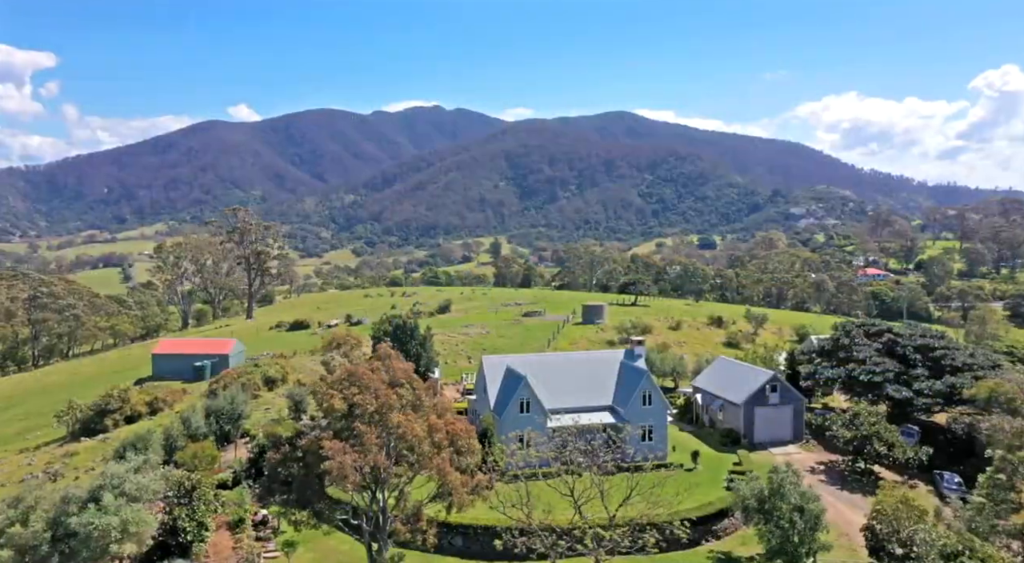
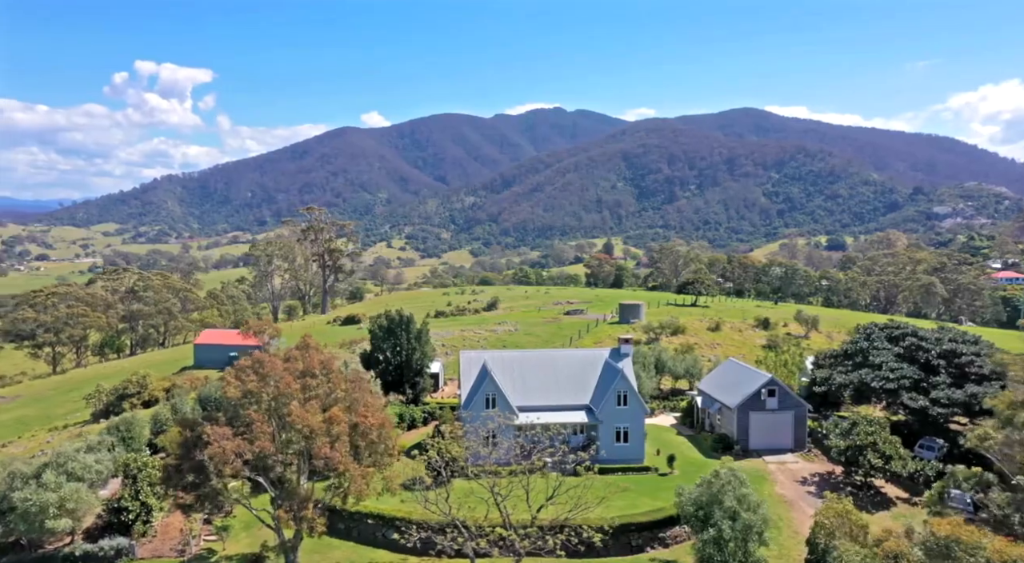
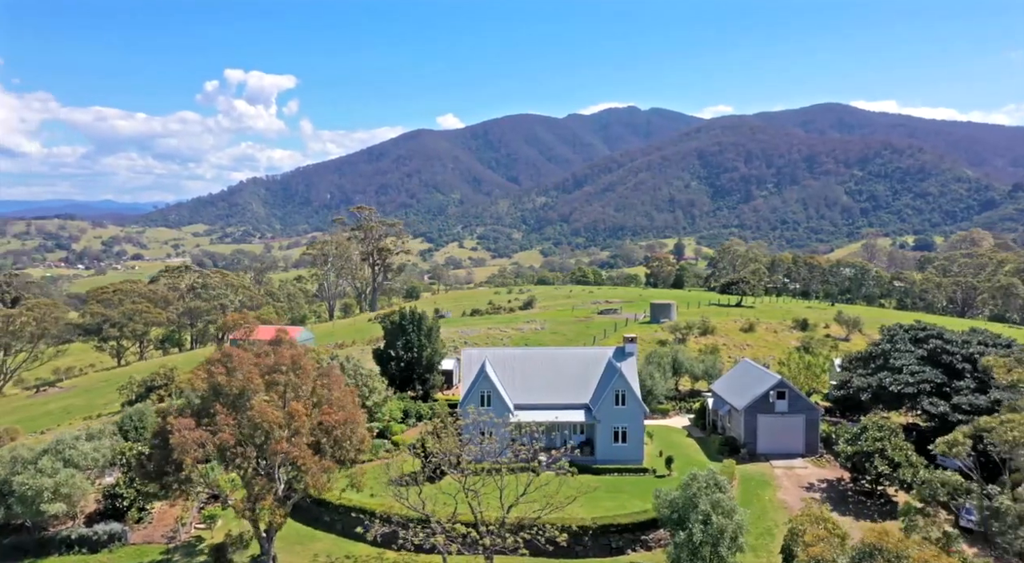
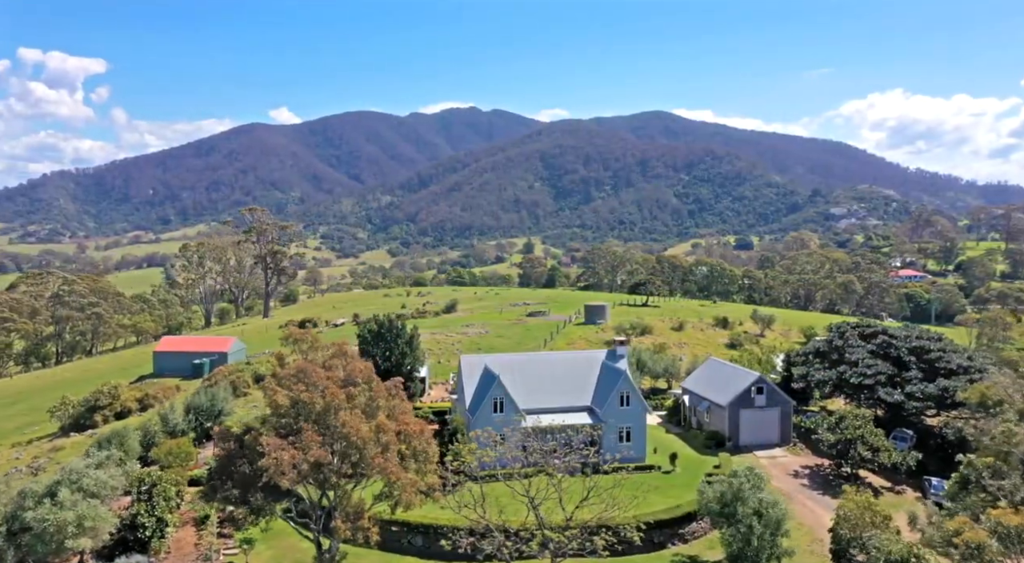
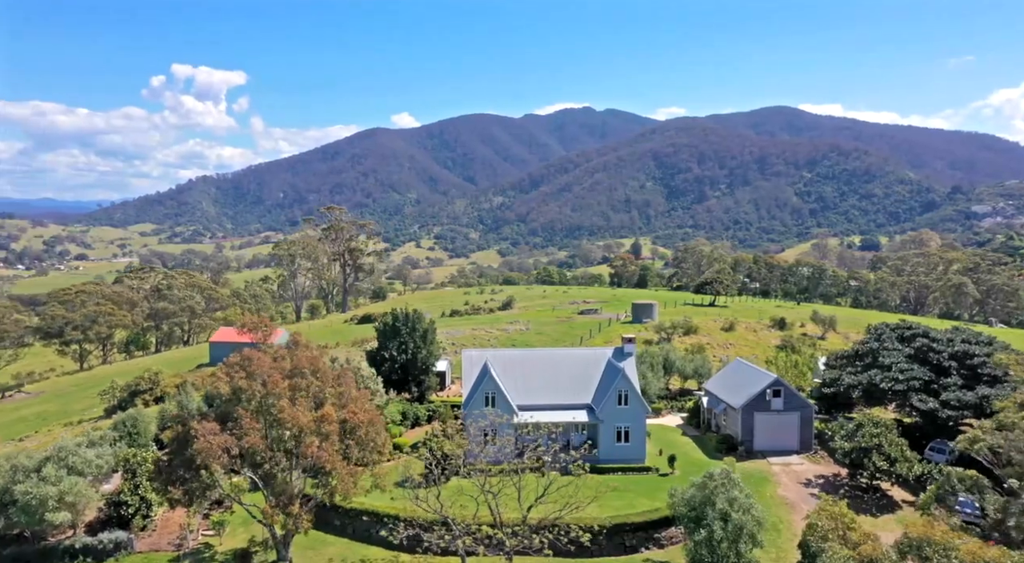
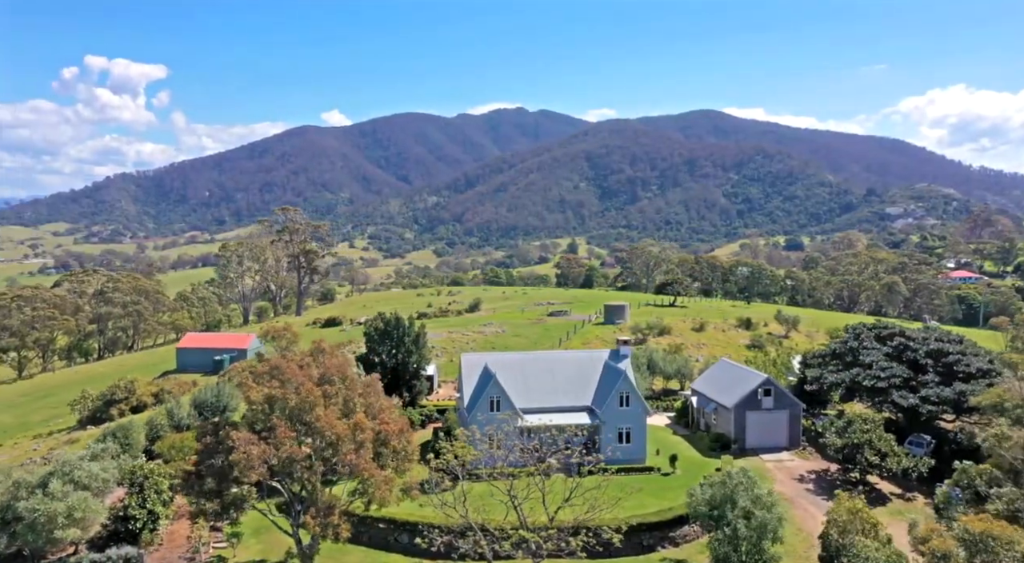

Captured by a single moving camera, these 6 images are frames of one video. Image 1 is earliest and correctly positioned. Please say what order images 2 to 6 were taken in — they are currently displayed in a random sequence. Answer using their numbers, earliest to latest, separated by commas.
4, 6, 2, 5, 3
